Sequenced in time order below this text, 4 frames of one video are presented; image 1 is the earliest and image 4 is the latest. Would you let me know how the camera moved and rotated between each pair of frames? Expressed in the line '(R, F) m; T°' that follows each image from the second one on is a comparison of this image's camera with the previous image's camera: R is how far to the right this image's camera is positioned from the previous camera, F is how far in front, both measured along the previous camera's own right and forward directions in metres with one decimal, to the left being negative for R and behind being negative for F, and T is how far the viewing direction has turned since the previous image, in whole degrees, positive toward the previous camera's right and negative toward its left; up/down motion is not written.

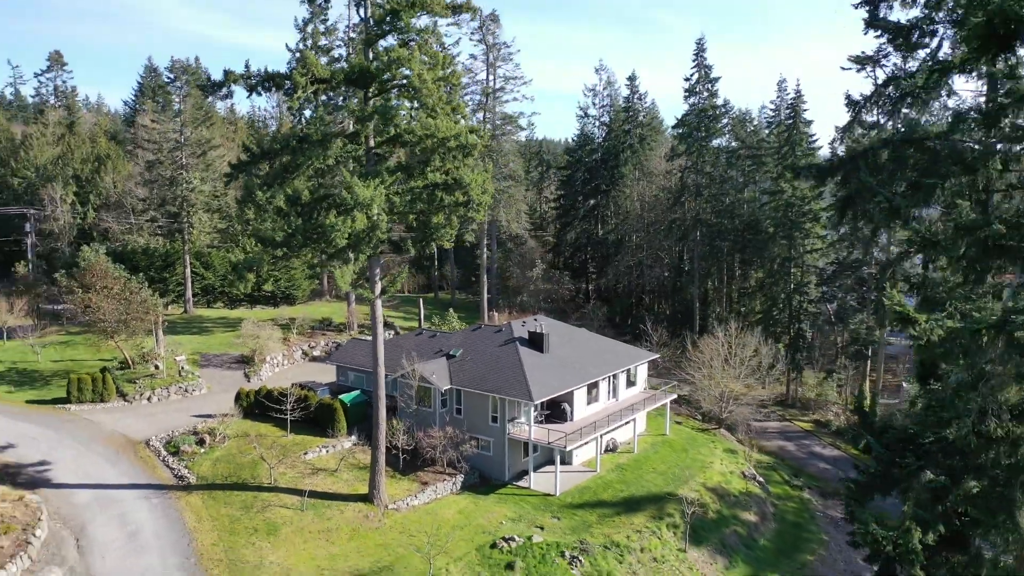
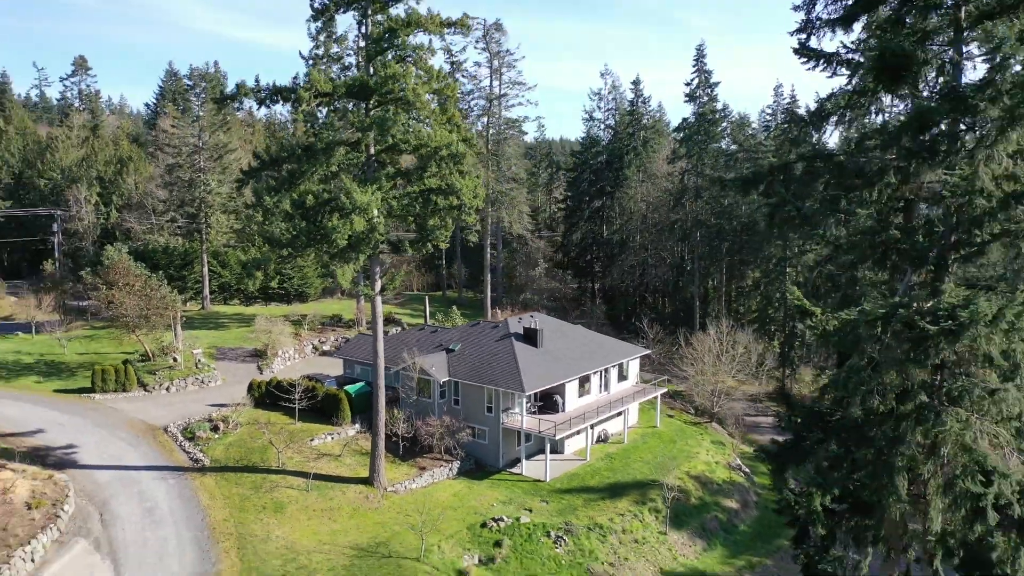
(+0.6, -1.2) m; -1°
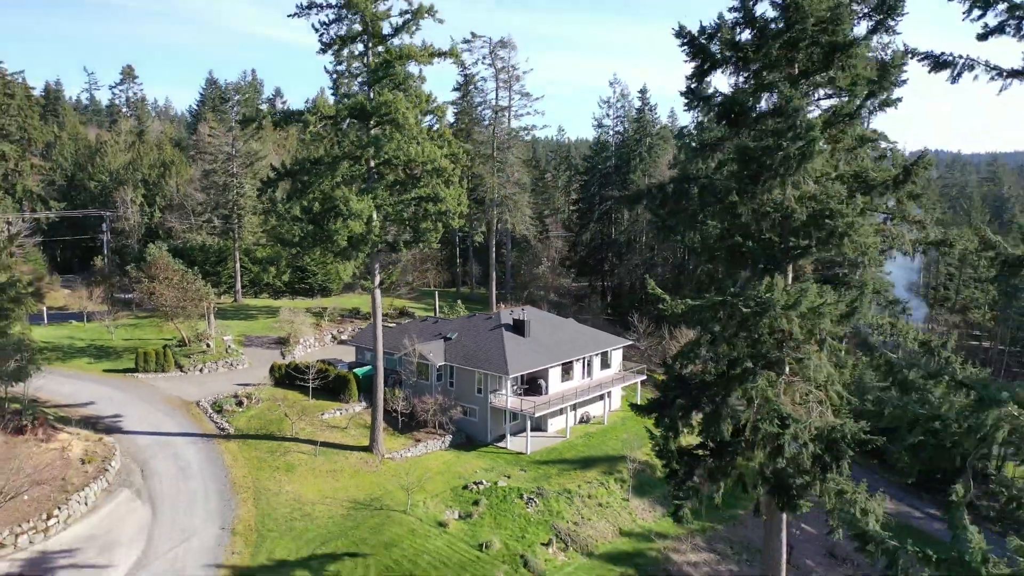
(+1.4, -2.6) m; -3°
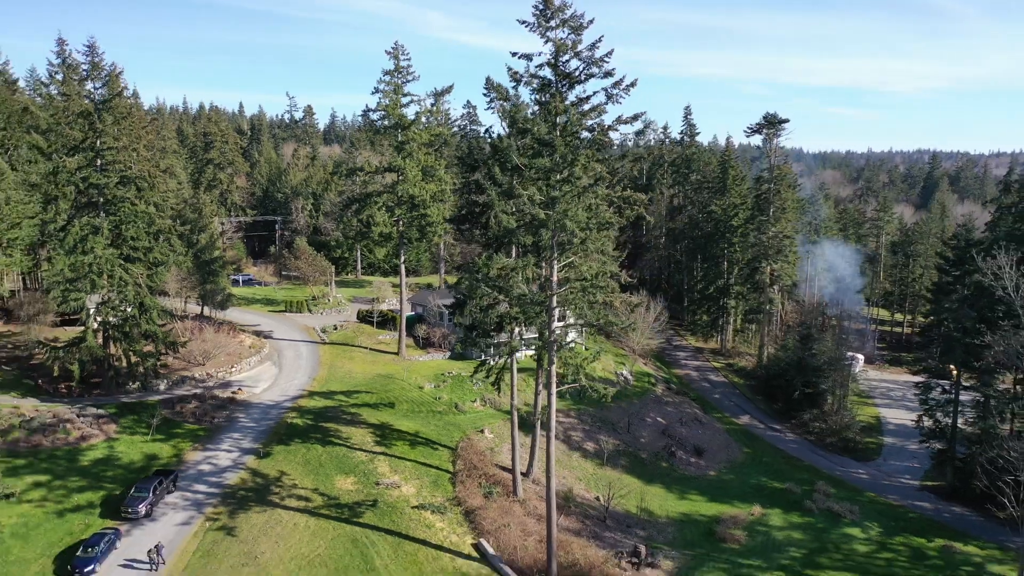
(+9.5, -14.7) m; -12°
